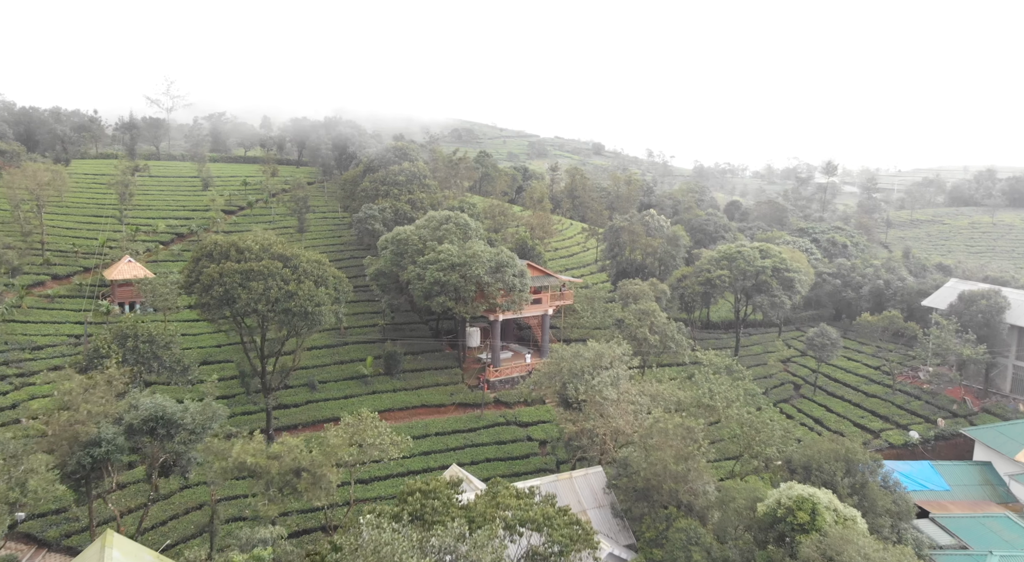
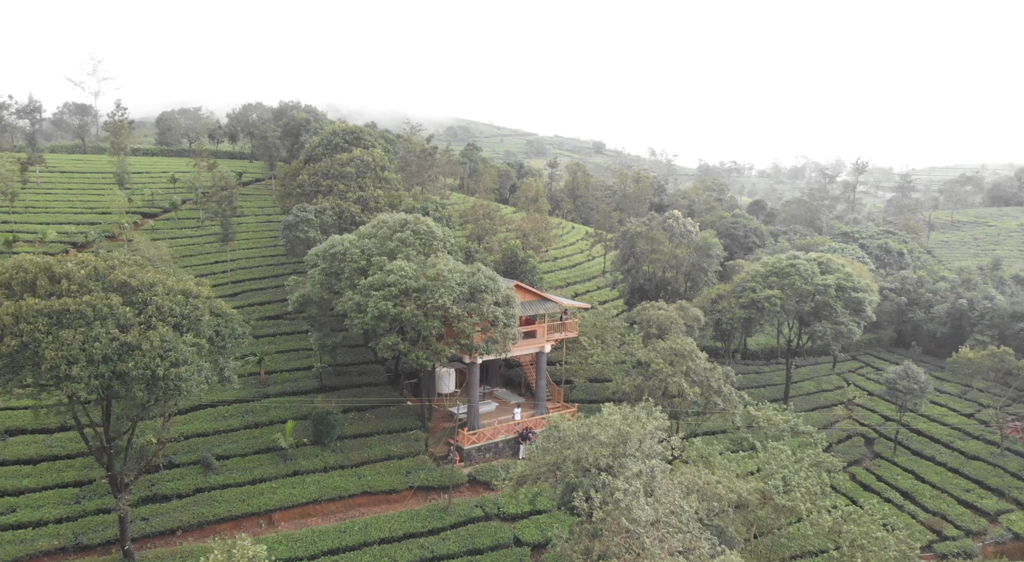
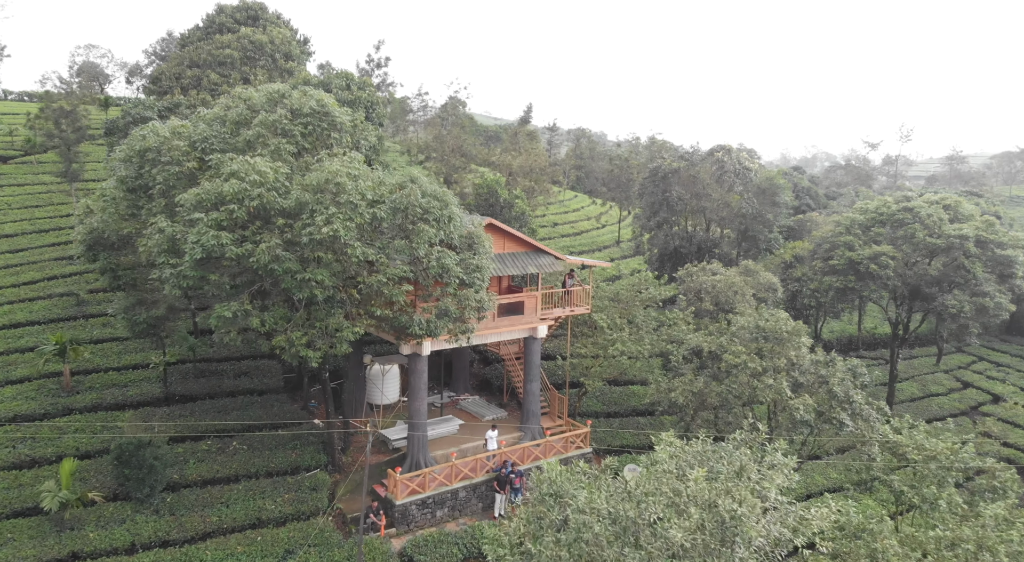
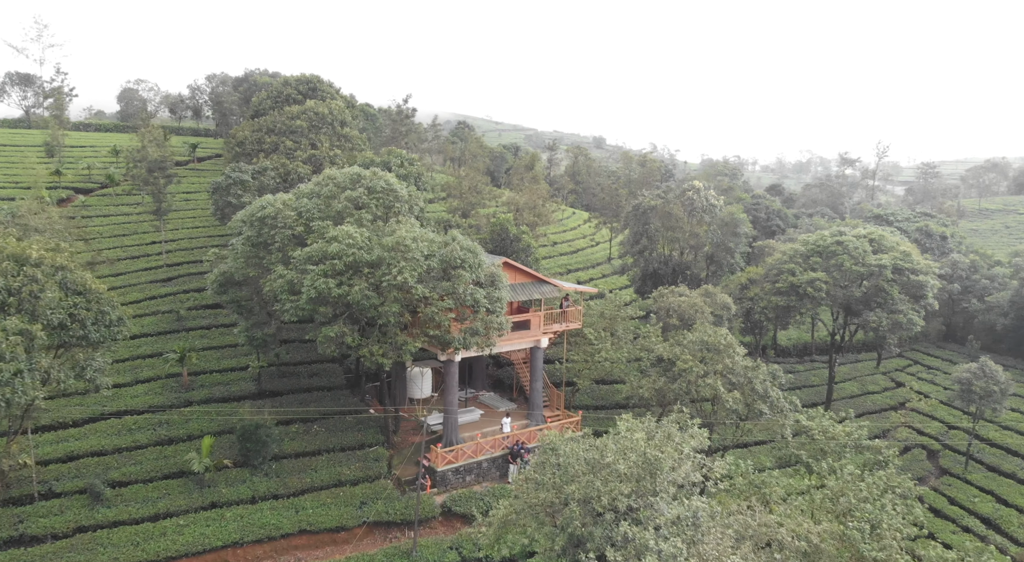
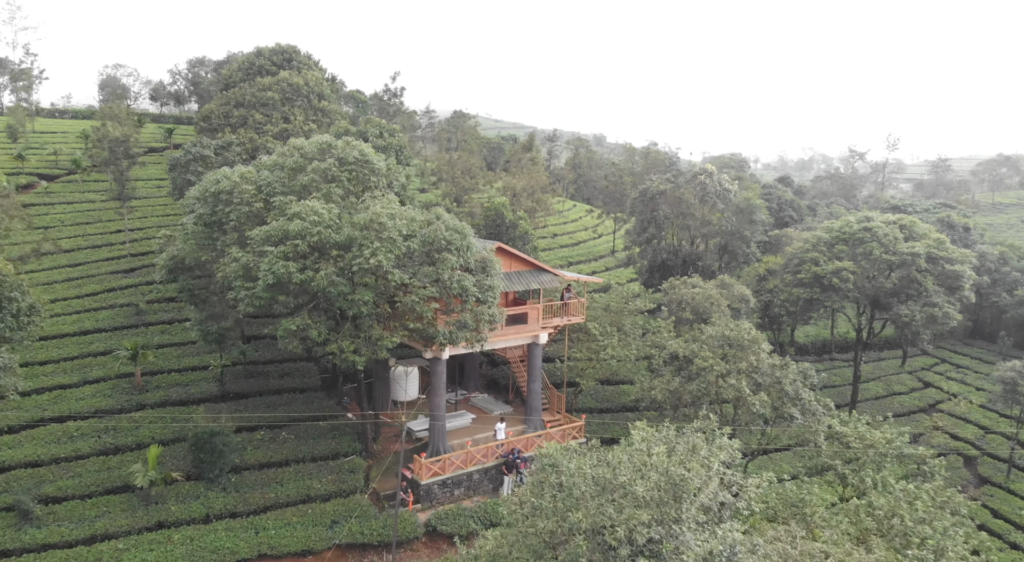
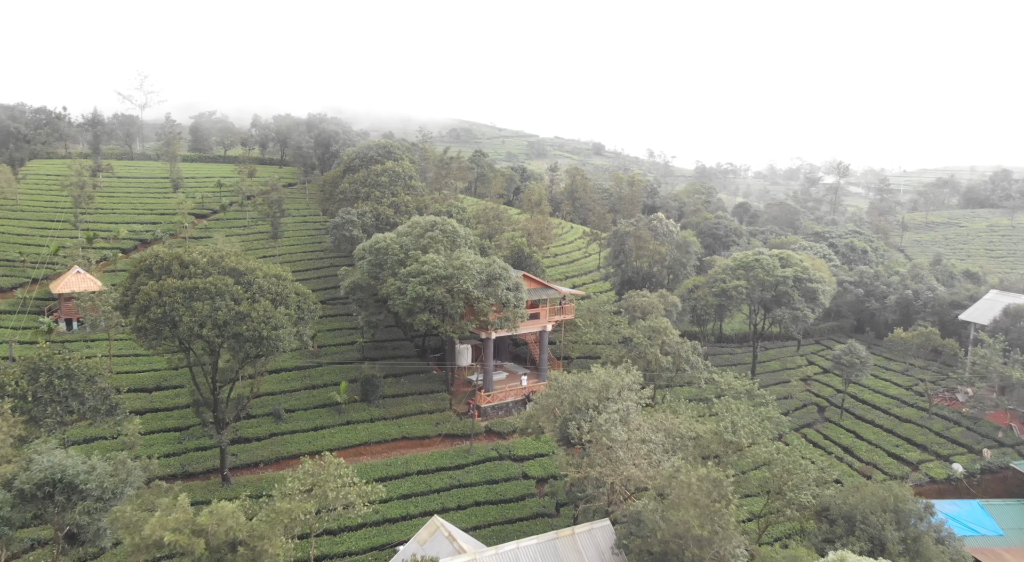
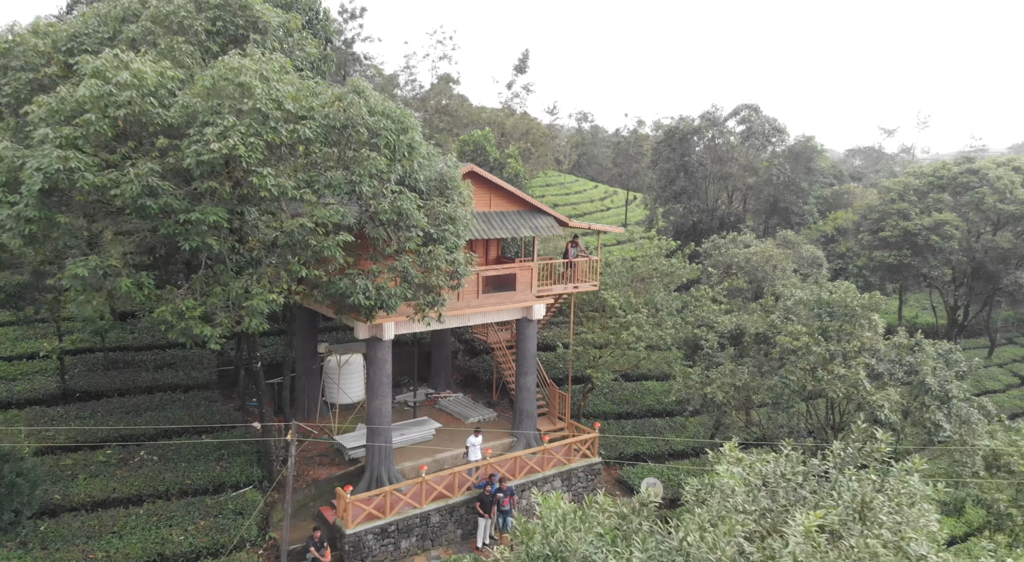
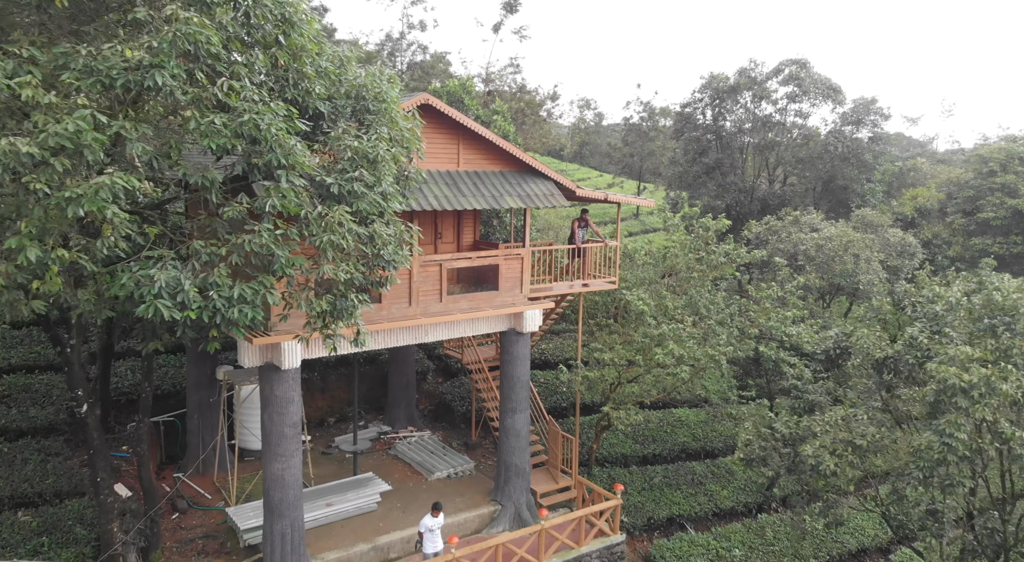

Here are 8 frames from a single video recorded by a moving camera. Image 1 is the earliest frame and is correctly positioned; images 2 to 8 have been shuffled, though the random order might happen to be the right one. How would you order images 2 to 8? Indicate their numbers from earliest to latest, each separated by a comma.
6, 2, 4, 5, 3, 7, 8
